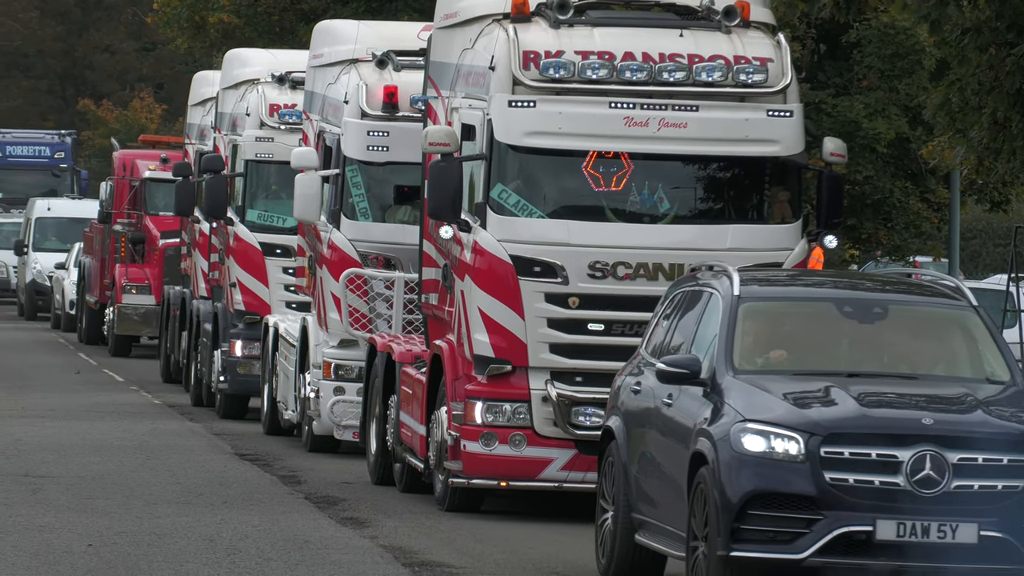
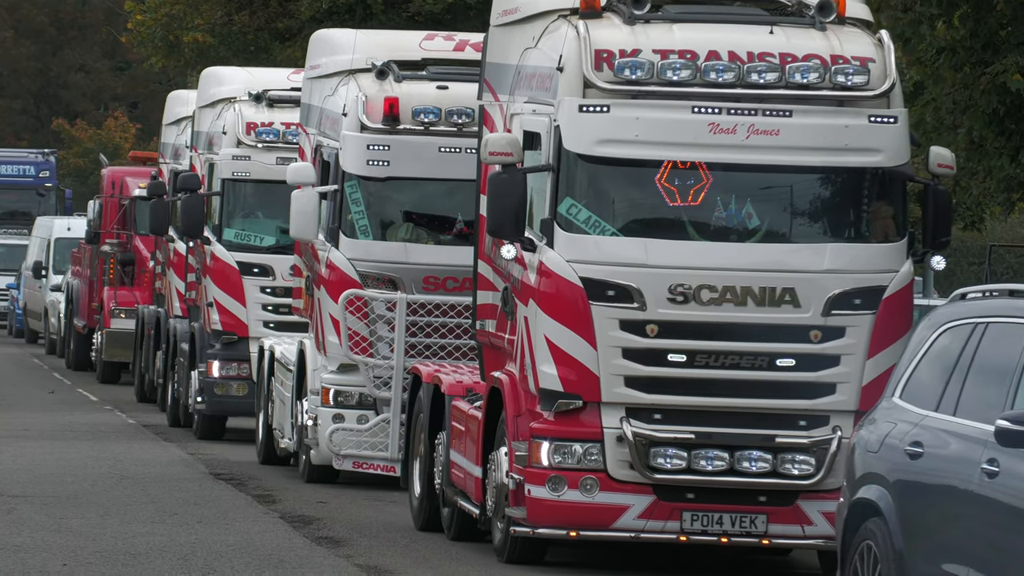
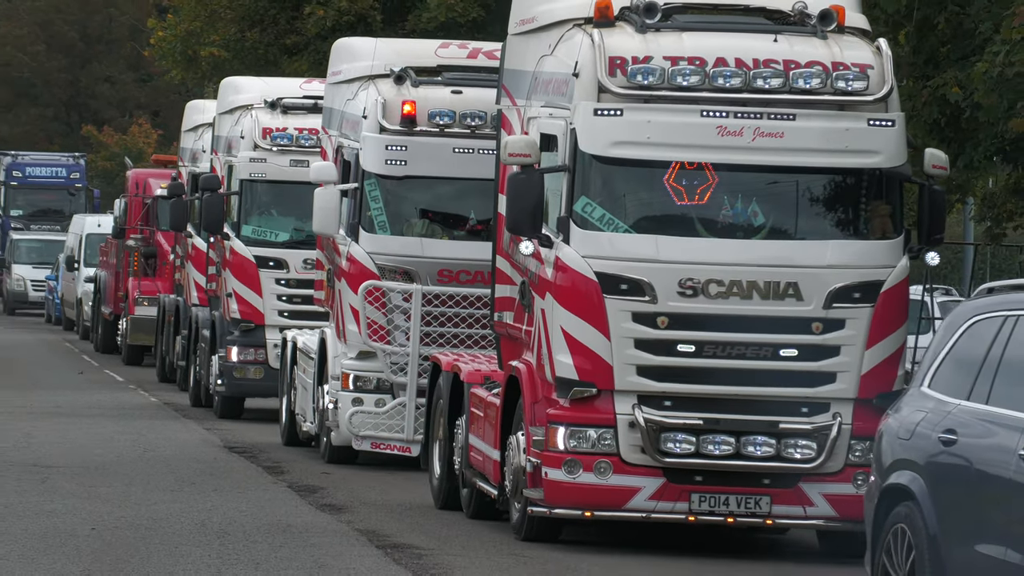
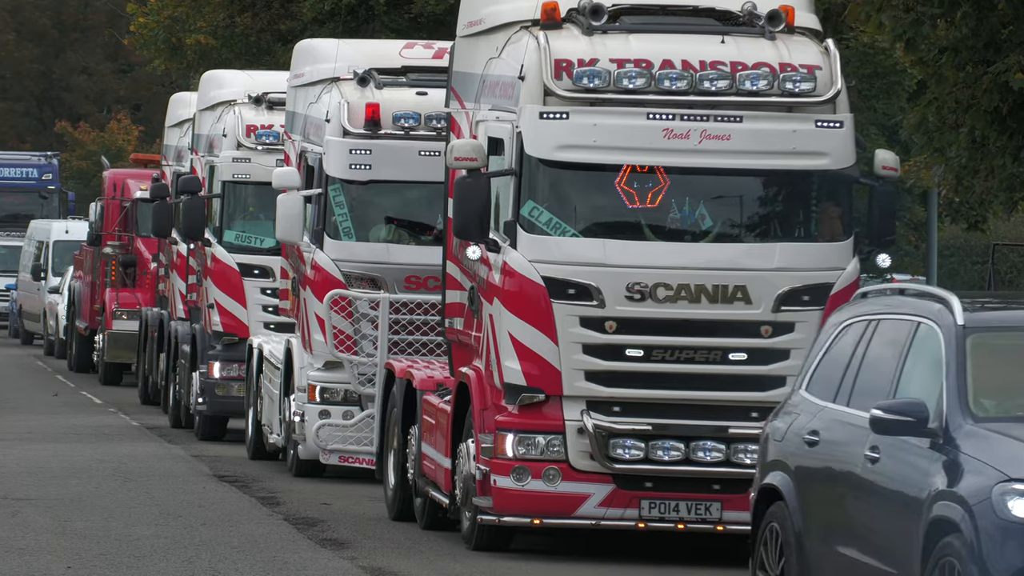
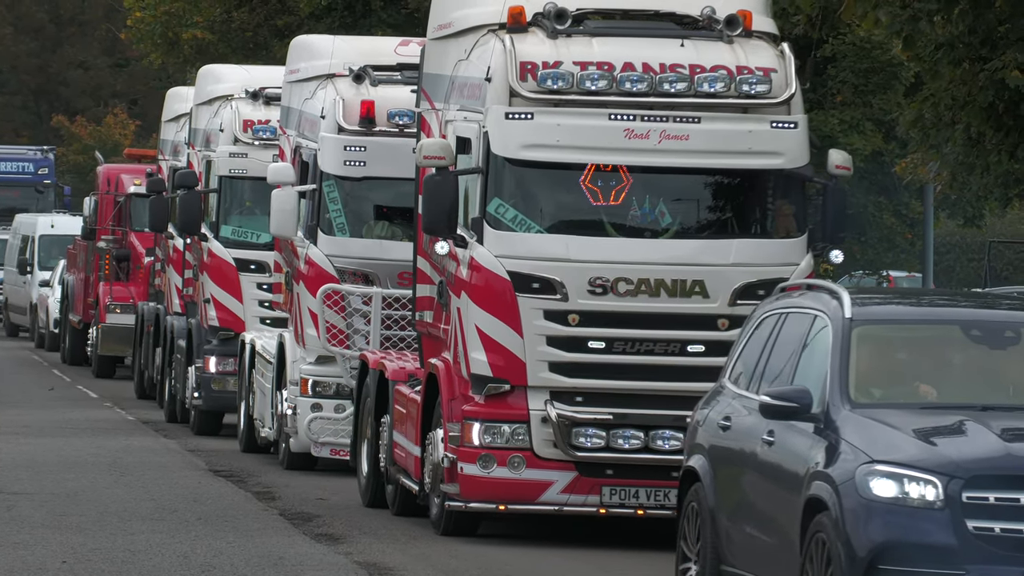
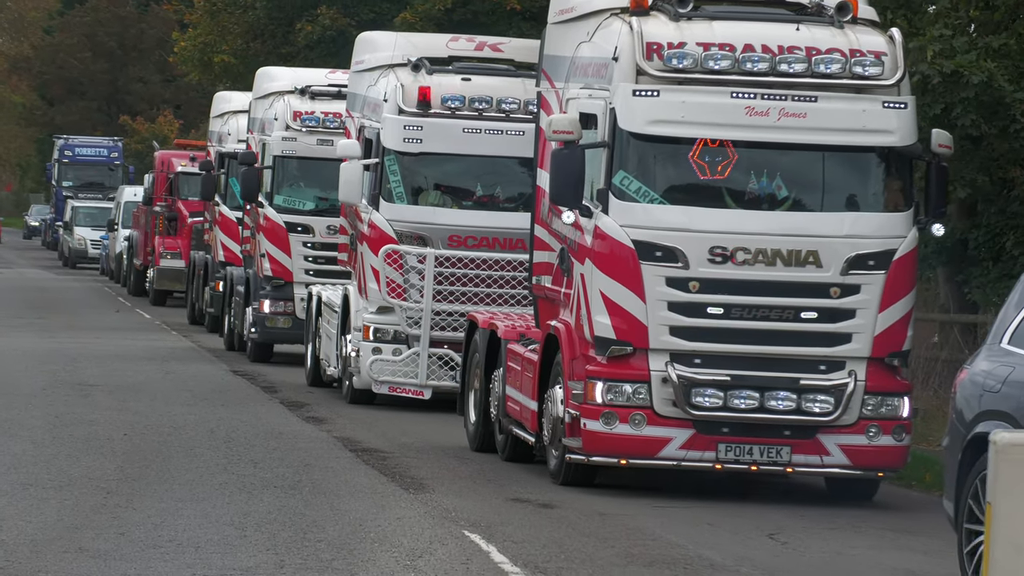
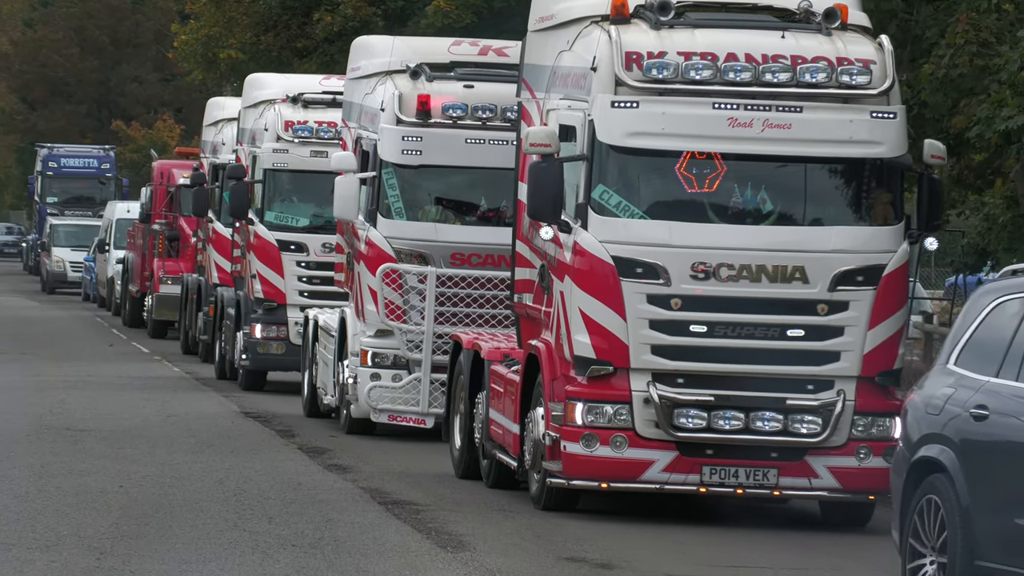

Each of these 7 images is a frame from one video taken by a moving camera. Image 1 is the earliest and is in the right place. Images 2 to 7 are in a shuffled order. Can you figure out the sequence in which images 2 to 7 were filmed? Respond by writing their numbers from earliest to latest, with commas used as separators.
5, 4, 2, 3, 7, 6
